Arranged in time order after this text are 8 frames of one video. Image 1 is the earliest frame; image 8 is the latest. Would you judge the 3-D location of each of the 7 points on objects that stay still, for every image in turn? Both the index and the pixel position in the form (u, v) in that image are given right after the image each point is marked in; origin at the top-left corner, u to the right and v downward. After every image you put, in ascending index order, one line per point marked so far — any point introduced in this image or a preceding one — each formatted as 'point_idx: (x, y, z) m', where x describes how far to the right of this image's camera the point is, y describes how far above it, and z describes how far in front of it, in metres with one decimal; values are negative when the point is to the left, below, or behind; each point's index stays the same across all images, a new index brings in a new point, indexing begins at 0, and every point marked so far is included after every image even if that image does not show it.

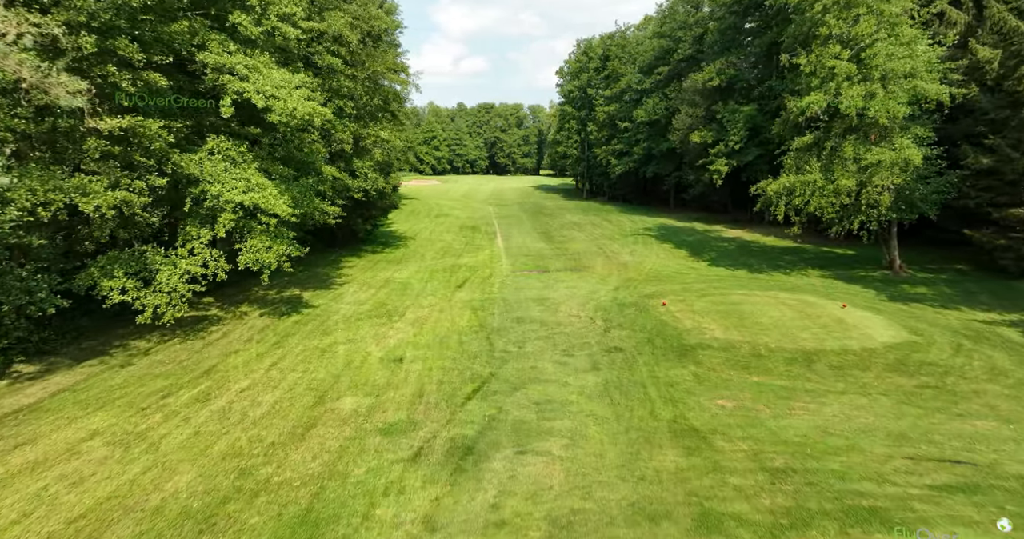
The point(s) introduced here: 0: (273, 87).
0: (-4.4, +3.3, +9.6) m
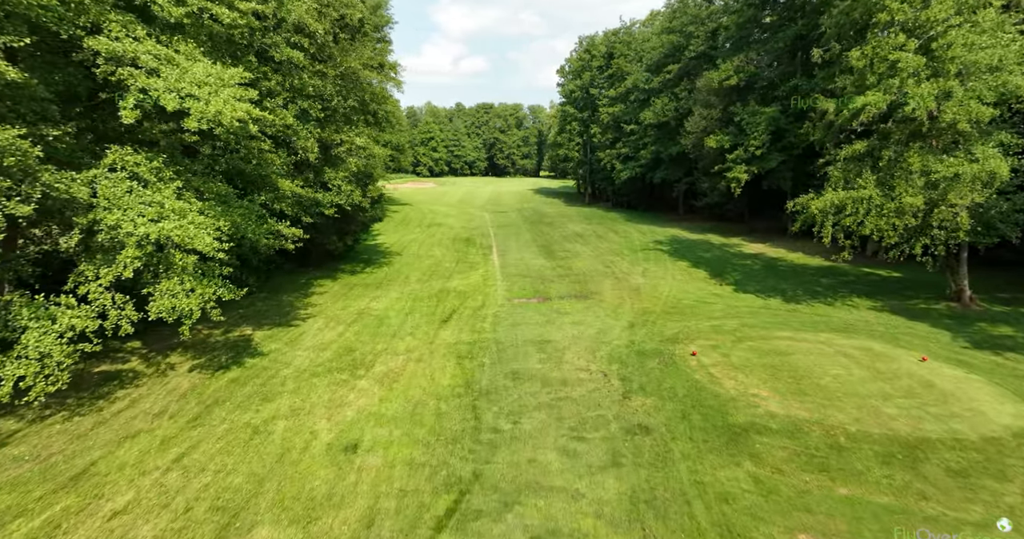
0: (-4.5, +2.6, +7.3) m
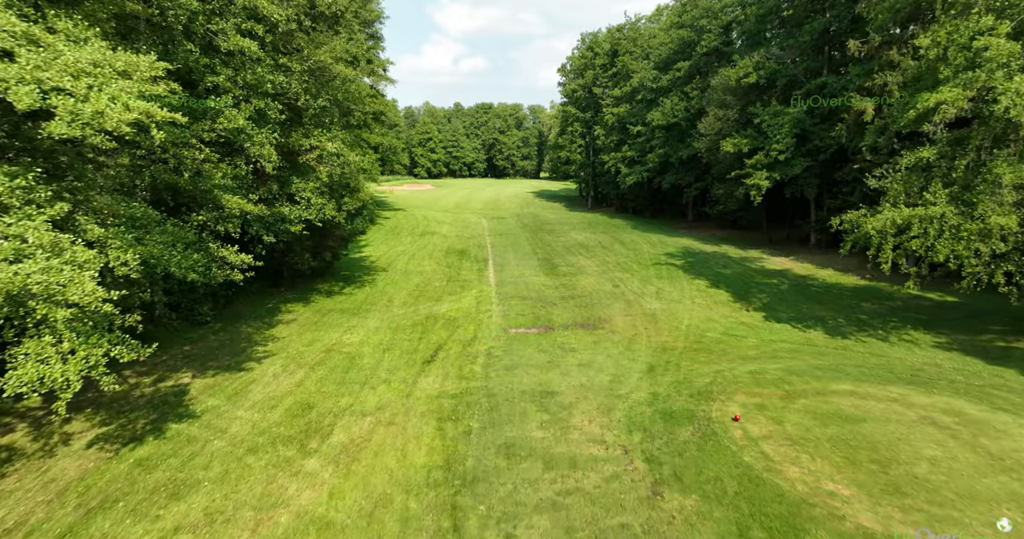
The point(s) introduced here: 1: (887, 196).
0: (-4.6, +2.0, +5.4) m
1: (+7.2, +1.4, +10.0) m
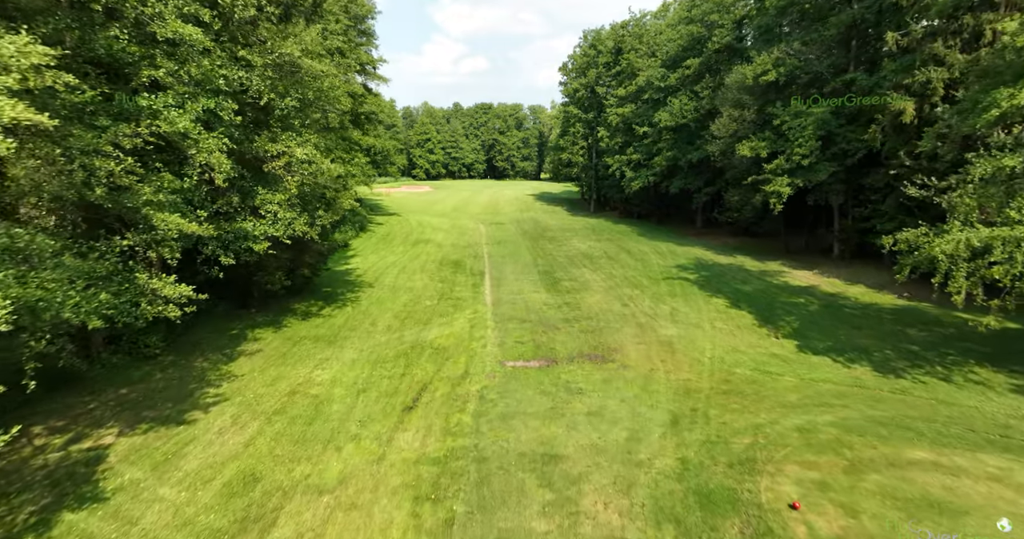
0: (-4.6, +1.5, +3.7) m
1: (+7.1, +0.9, +8.4) m
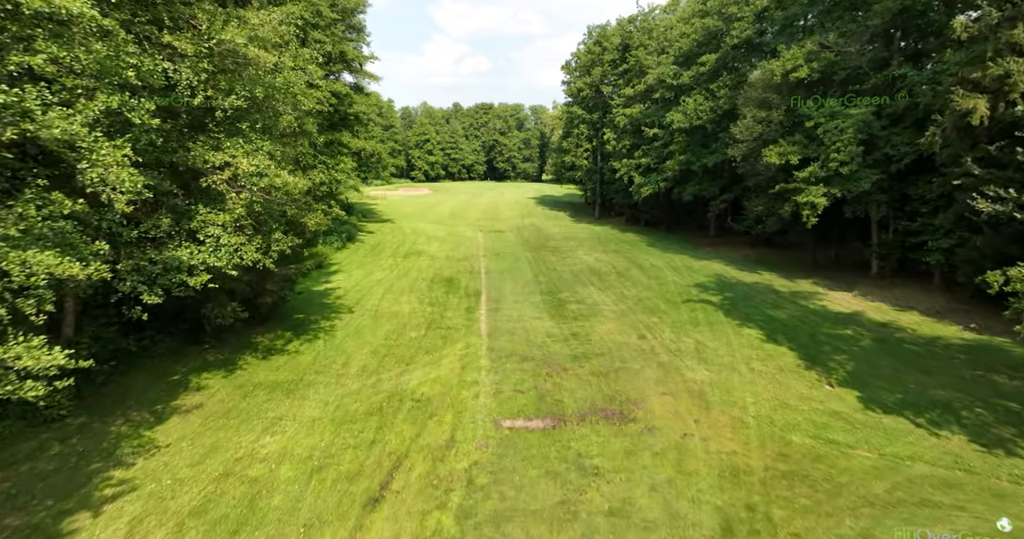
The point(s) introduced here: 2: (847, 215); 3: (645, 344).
0: (-4.7, +0.9, +1.6) m
1: (+7.0, +0.3, +6.2) m
2: (+11.1, +1.8, +17.3) m
3: (+3.3, -1.8, +13.0) m
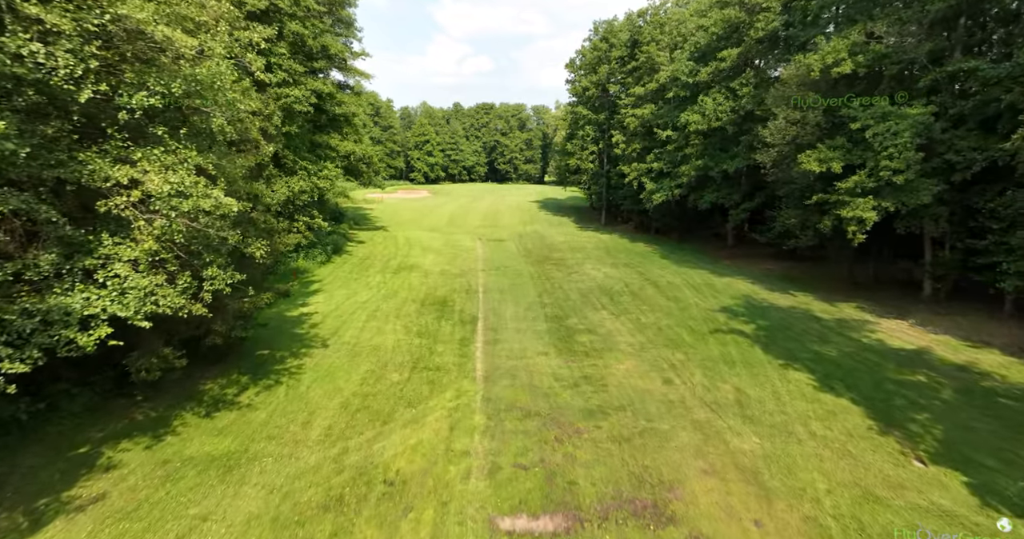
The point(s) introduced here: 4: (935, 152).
0: (-4.7, +0.2, -0.6) m
1: (+7.0, -0.4, +4.0) m
2: (+11.1, +1.1, +15.1) m
3: (+3.3, -2.5, +10.8) m
4: (+11.0, +3.1, +13.7) m
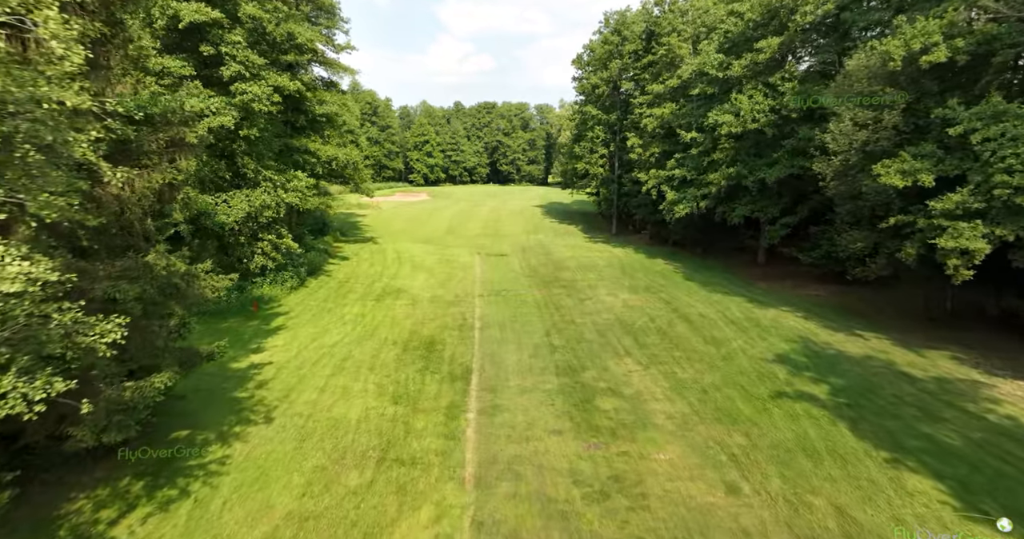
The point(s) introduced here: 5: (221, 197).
0: (-4.7, -0.7, -3.8) m
1: (+7.0, -1.3, +0.7) m
2: (+11.1, +0.2, +11.8) m
3: (+3.4, -3.4, +7.5) m
4: (+11.1, +2.1, +10.4) m
5: (-9.4, +2.4, +17.0) m
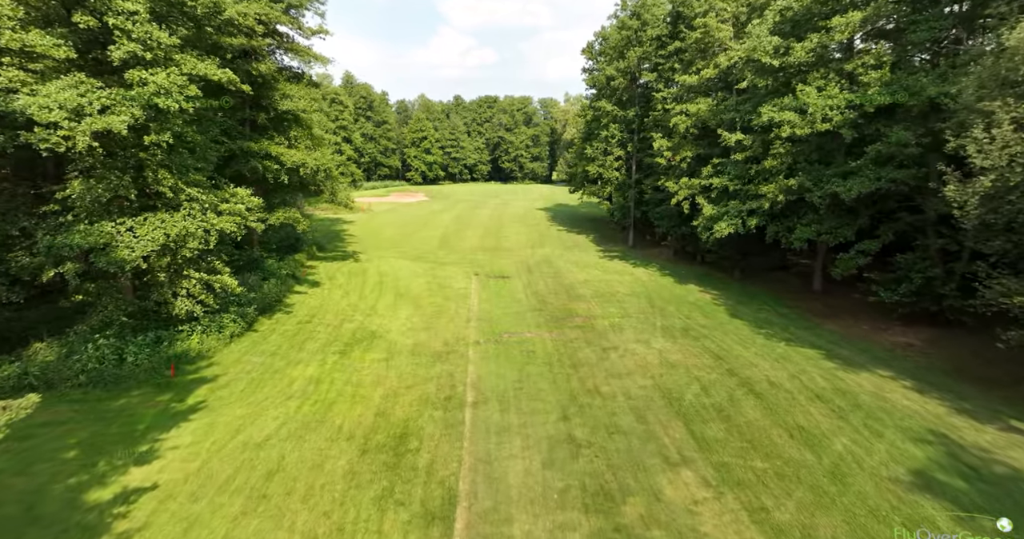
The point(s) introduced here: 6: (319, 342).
0: (-4.7, -2.1, -8.2) m
1: (+7.1, -2.7, -3.7) m
2: (+11.2, -1.1, +7.3) m
3: (+3.4, -4.7, +3.1) m
4: (+11.1, +0.8, +5.9) m
5: (-9.3, +1.1, +12.6) m
6: (-5.9, -1.9, +15.8) m
